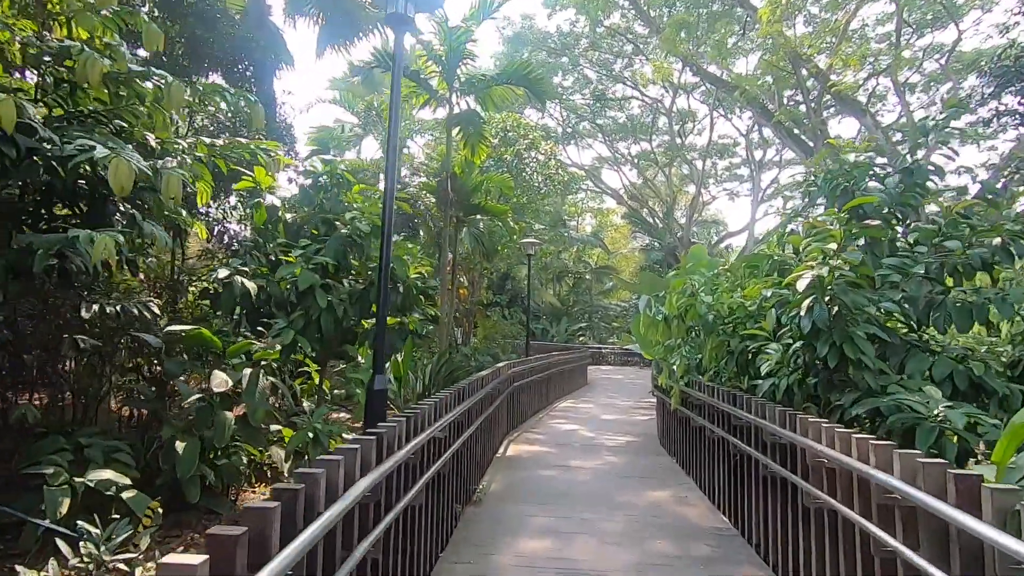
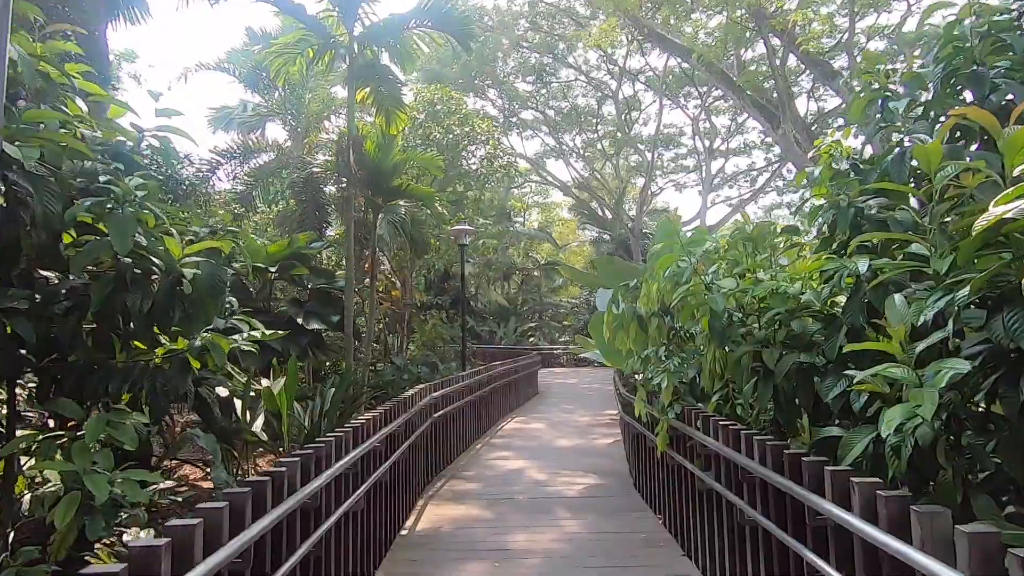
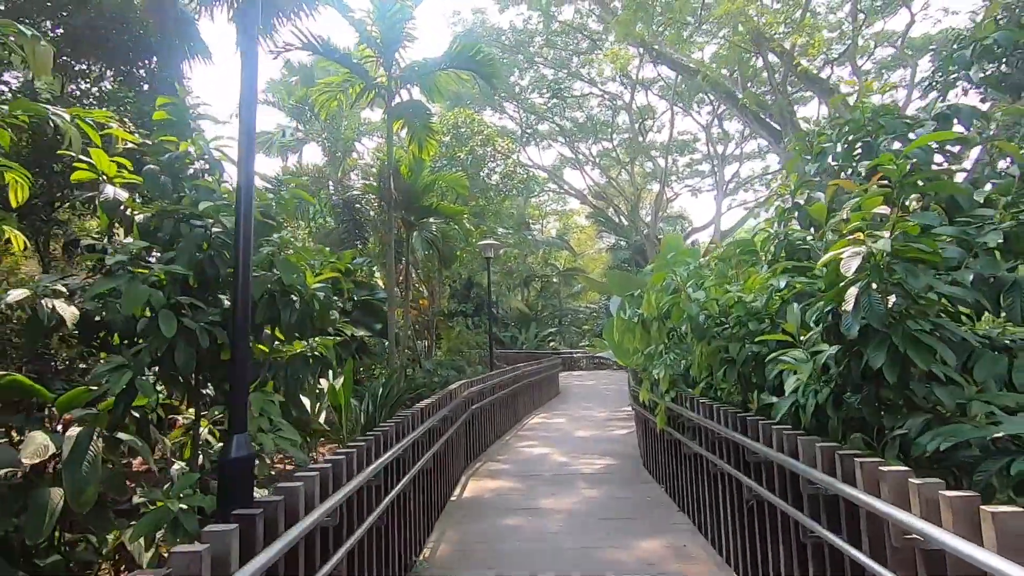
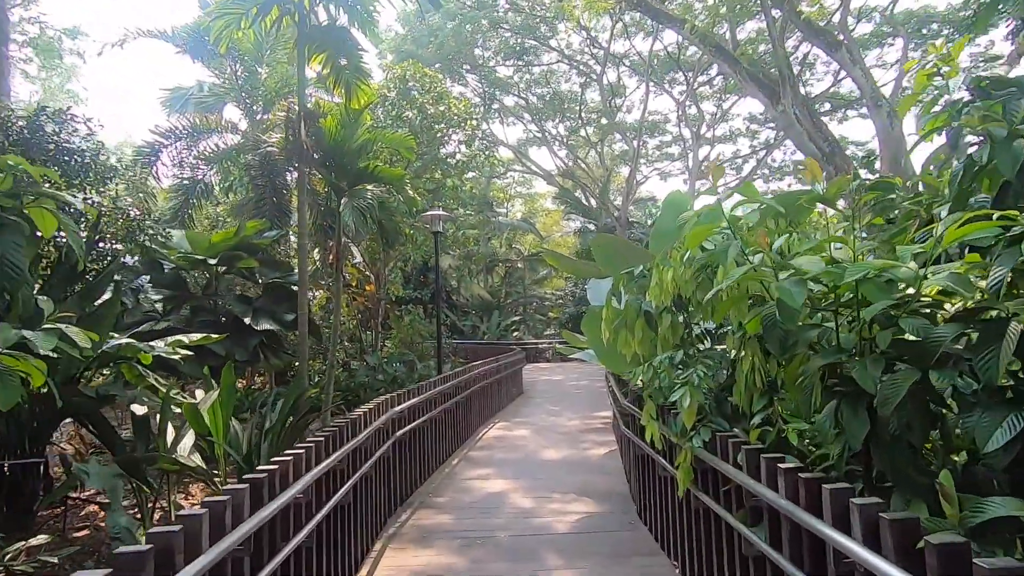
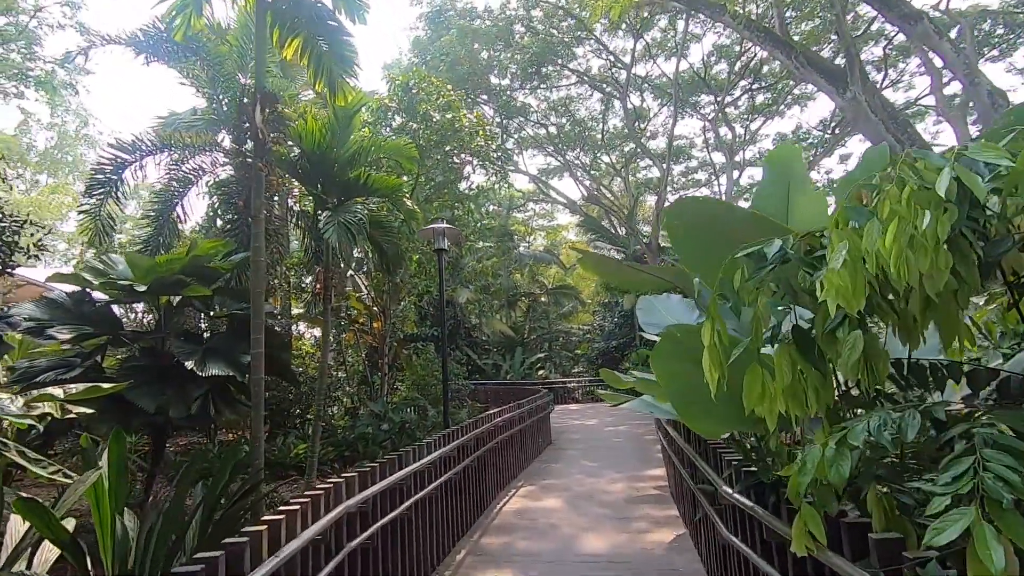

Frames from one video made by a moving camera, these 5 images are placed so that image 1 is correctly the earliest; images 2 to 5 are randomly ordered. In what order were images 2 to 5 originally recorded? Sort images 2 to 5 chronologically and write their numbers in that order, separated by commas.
3, 2, 4, 5
